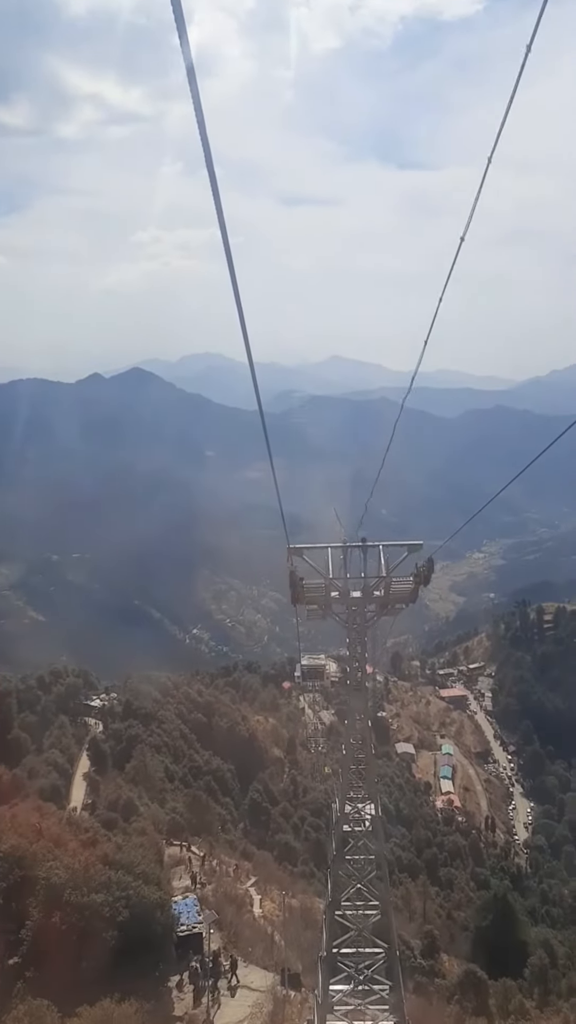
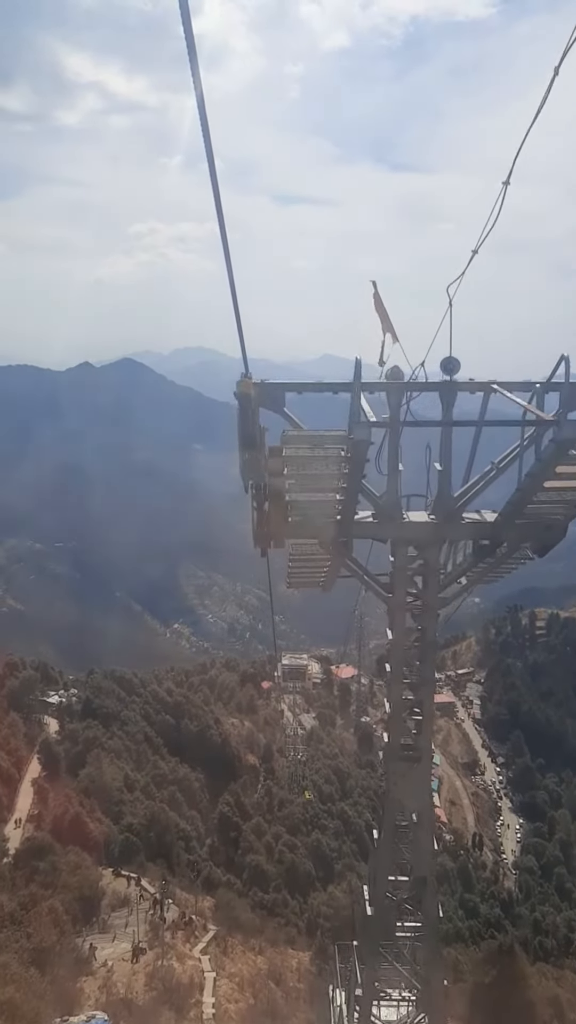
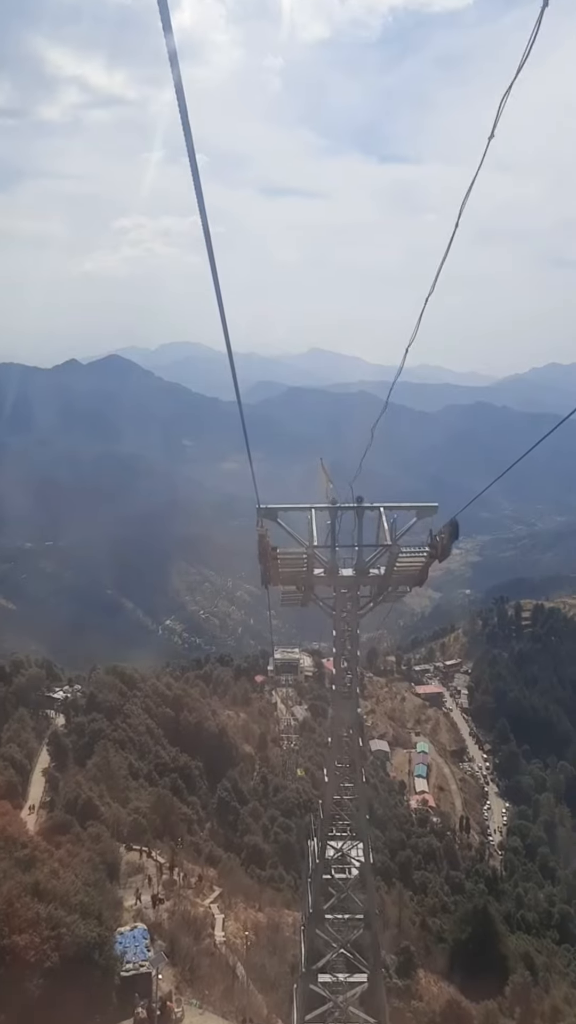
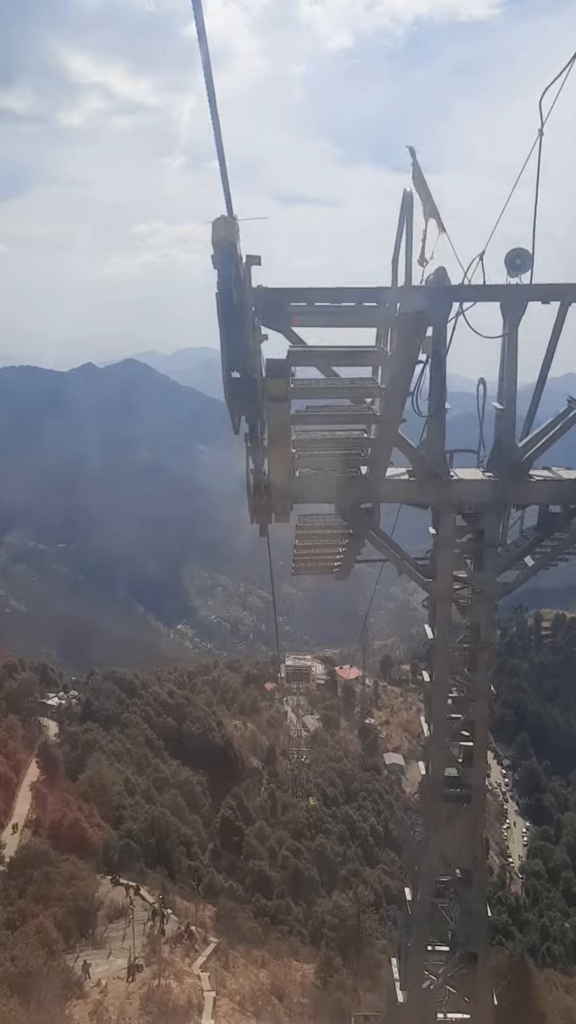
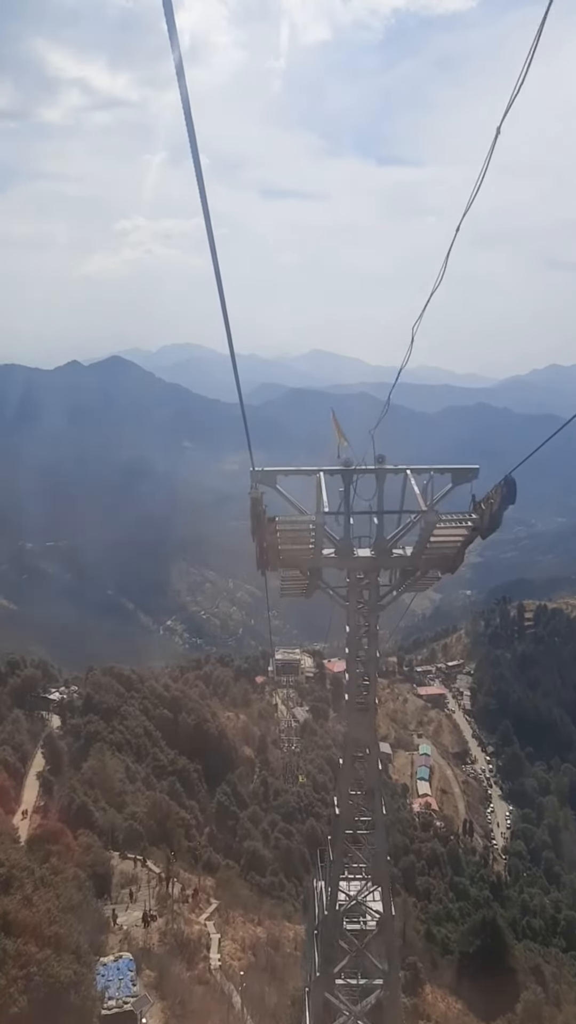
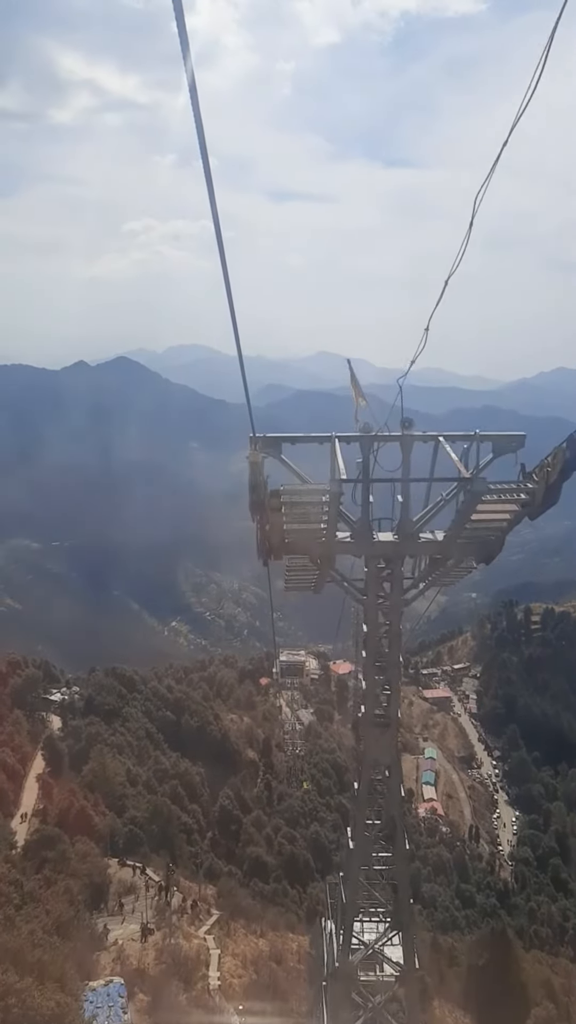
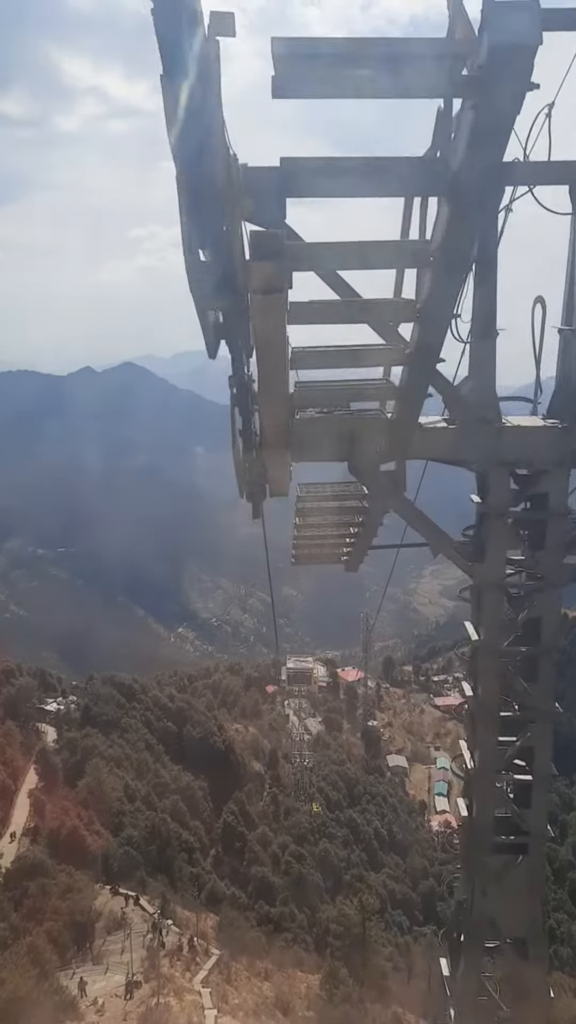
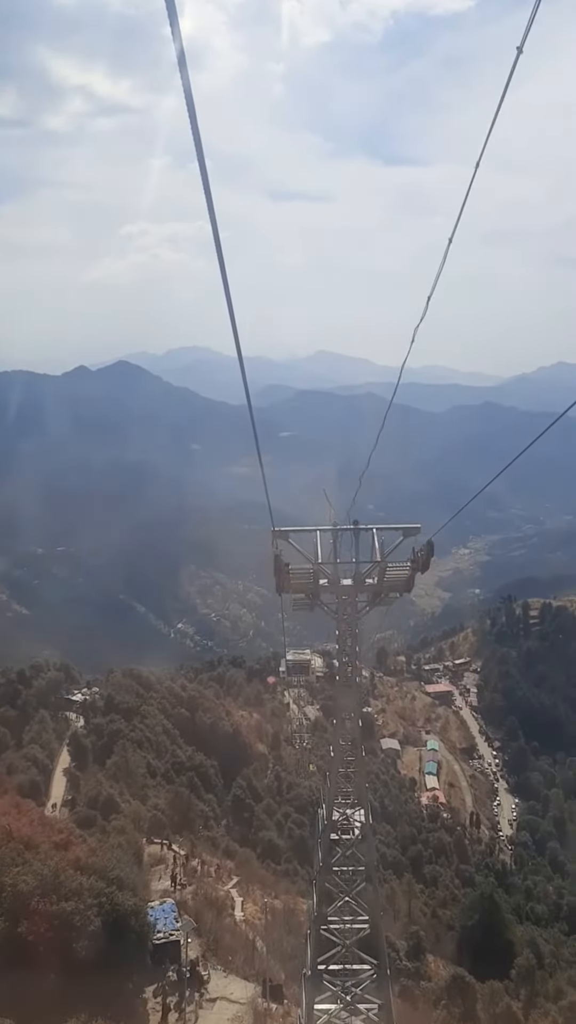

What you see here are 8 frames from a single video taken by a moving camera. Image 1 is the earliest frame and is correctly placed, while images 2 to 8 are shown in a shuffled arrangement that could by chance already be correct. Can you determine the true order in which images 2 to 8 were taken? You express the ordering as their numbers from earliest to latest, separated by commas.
8, 3, 5, 6, 2, 4, 7
